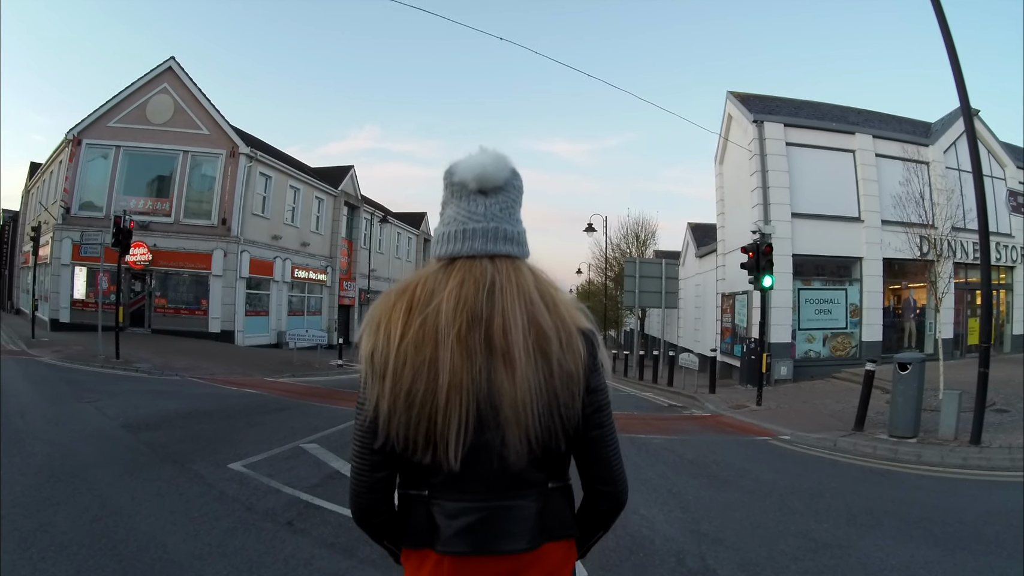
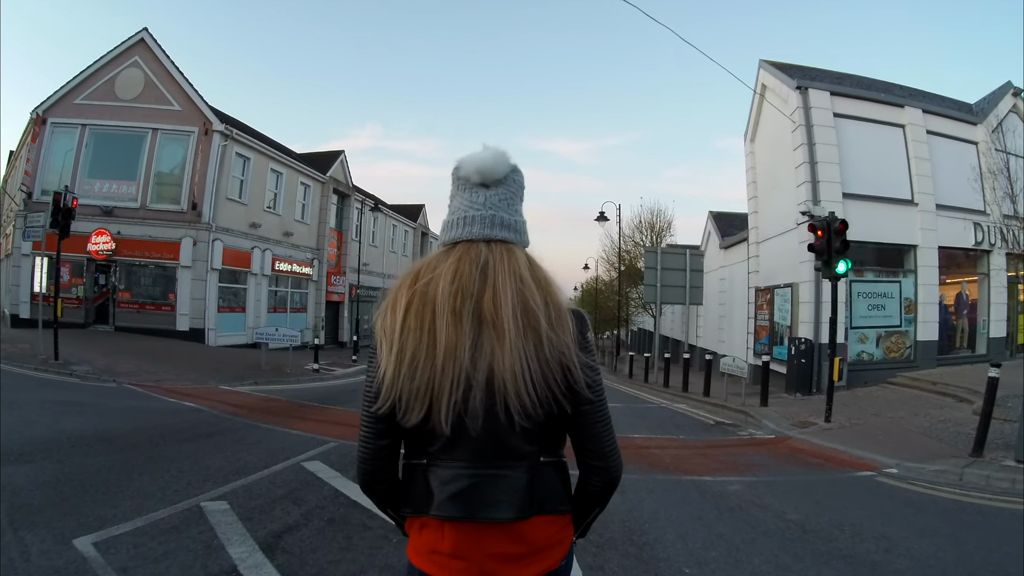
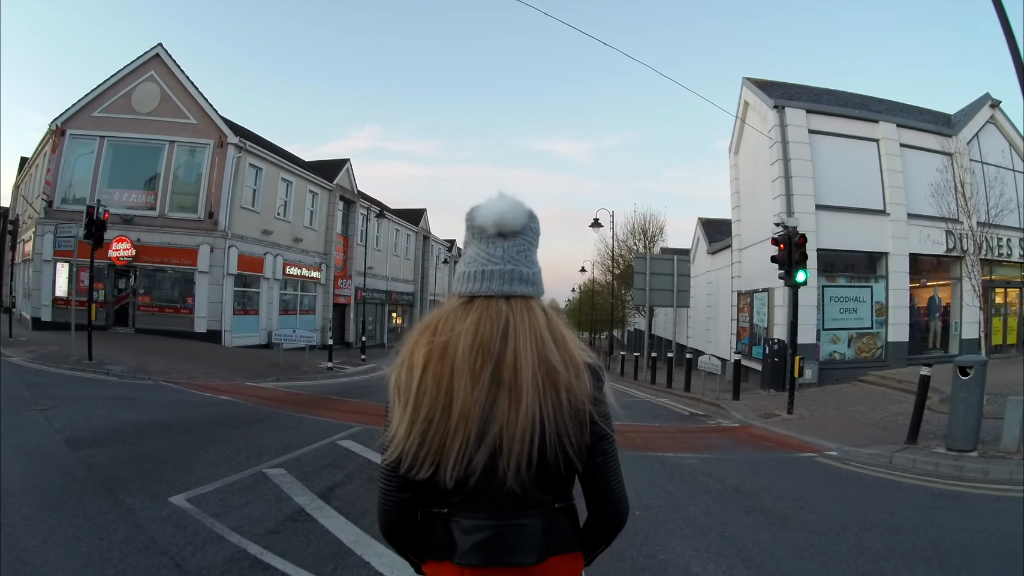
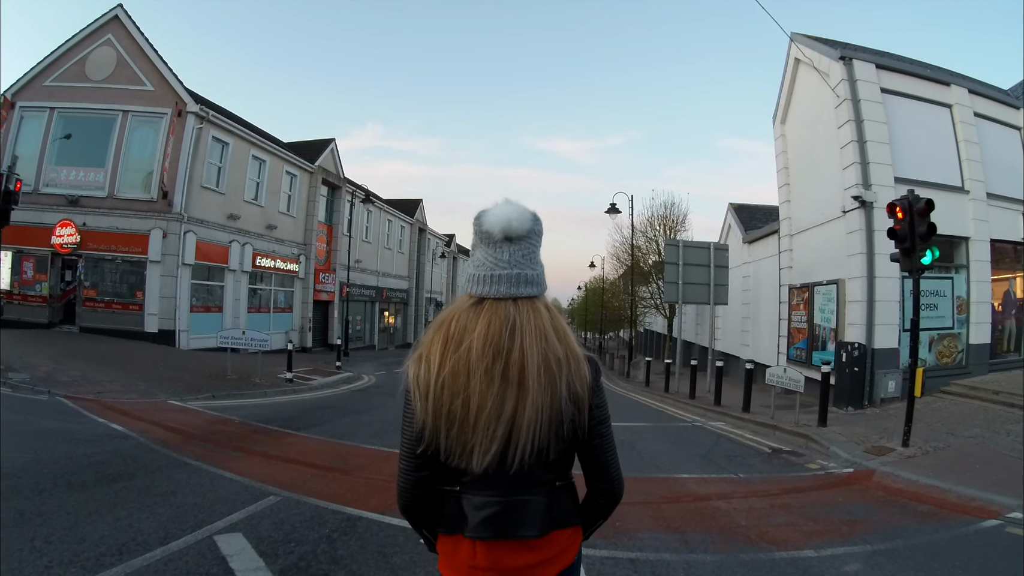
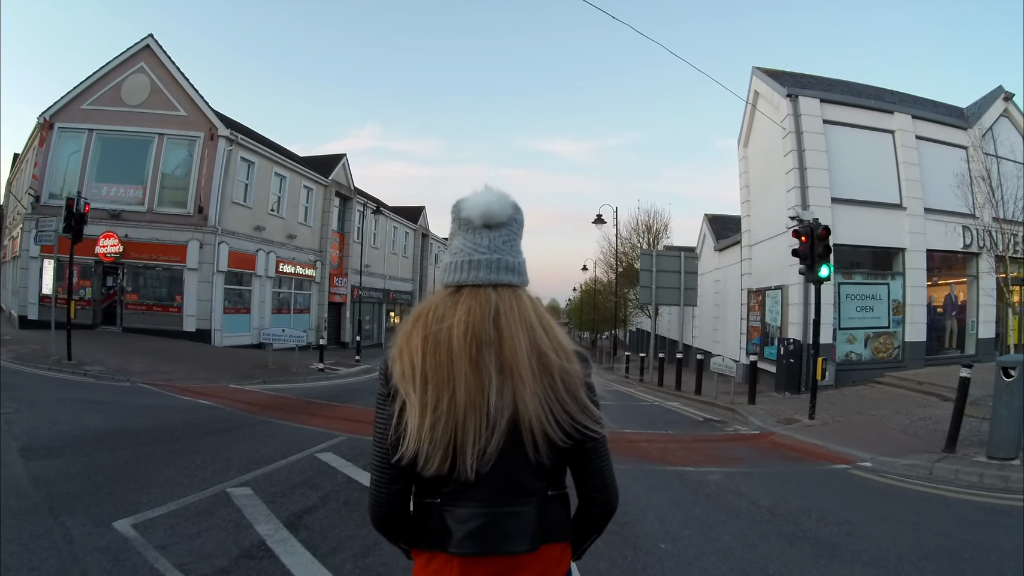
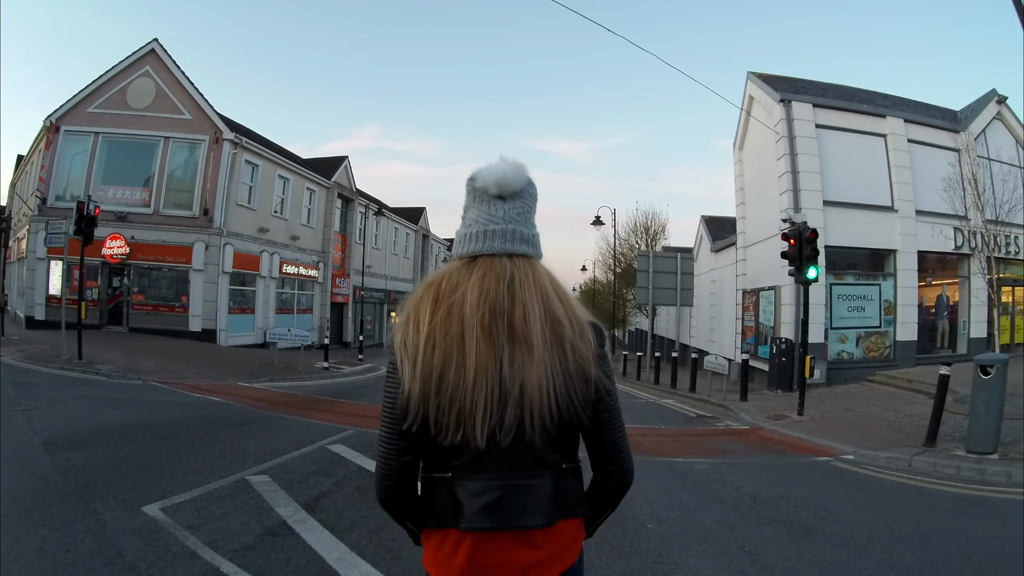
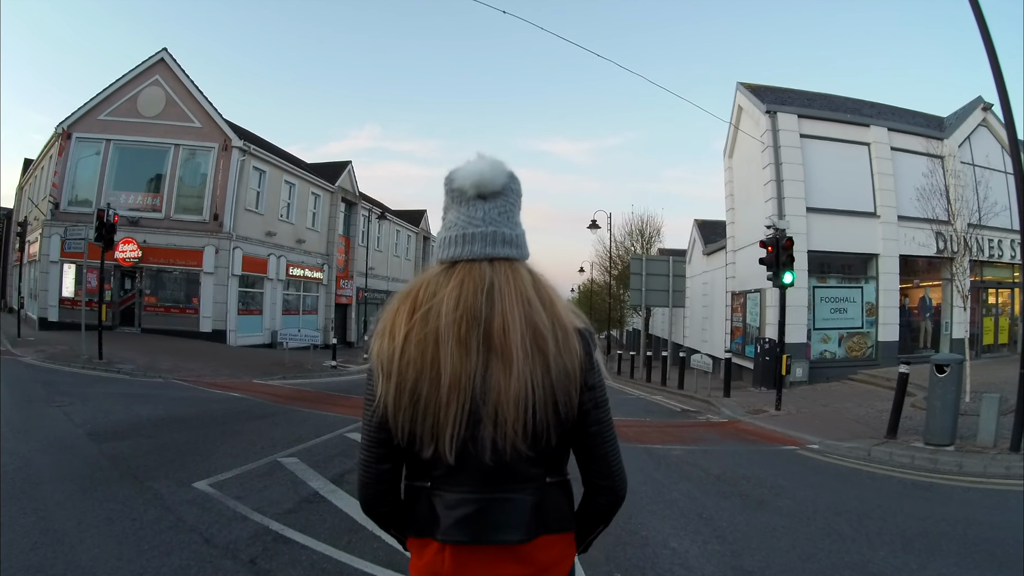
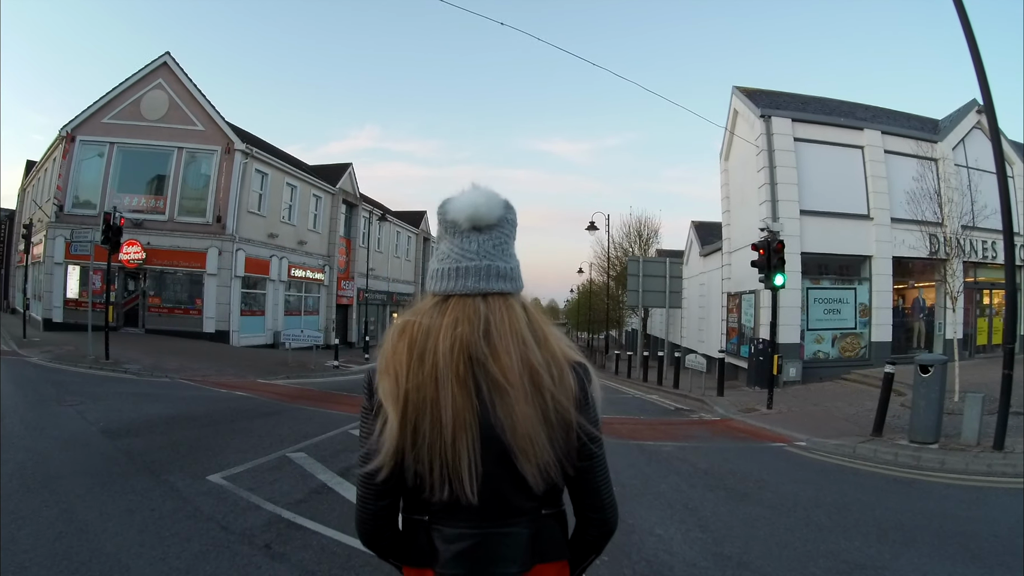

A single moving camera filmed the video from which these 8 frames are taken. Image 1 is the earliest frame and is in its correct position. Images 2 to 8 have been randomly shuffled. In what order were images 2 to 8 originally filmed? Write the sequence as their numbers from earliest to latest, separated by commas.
8, 7, 3, 6, 5, 2, 4
